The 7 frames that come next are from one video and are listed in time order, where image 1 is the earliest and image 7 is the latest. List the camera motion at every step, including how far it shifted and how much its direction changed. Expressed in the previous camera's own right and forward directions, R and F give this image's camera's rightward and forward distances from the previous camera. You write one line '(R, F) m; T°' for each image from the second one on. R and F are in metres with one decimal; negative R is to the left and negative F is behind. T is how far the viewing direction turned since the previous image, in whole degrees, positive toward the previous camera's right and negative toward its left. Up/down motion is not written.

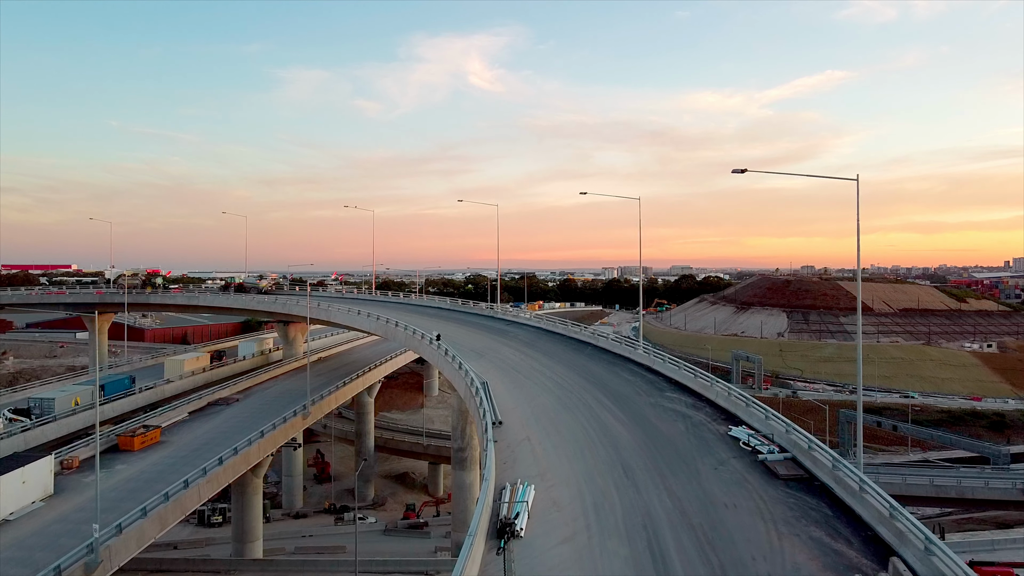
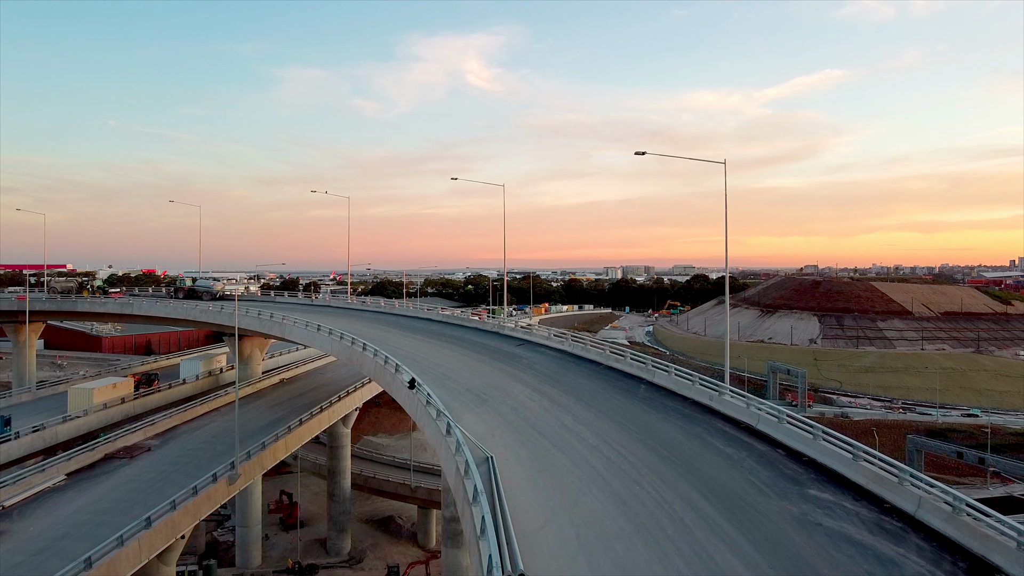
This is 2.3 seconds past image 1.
(-0.6, +9.9) m; 0°
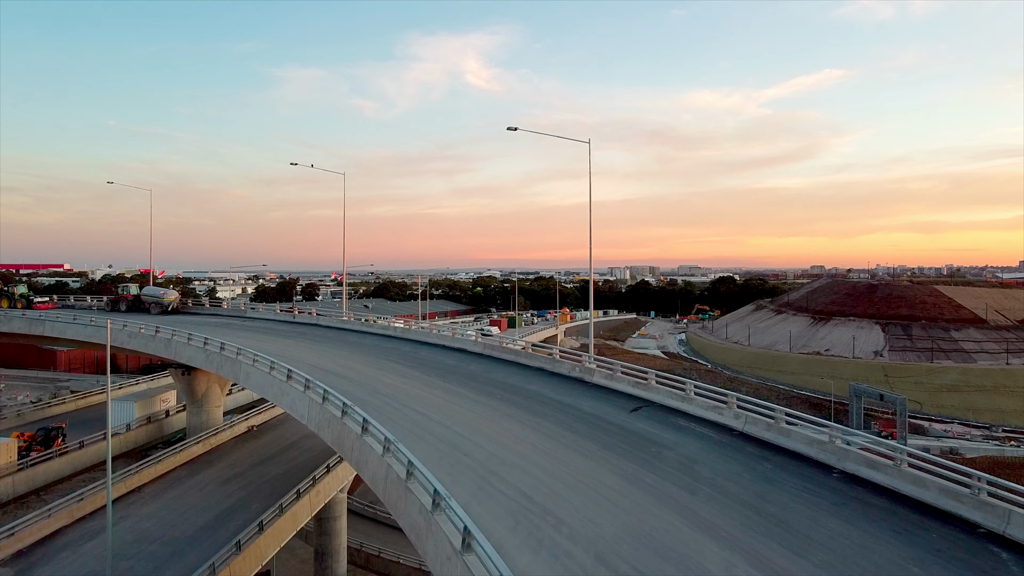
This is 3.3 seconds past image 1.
(-3.4, +11.8) m; 0°
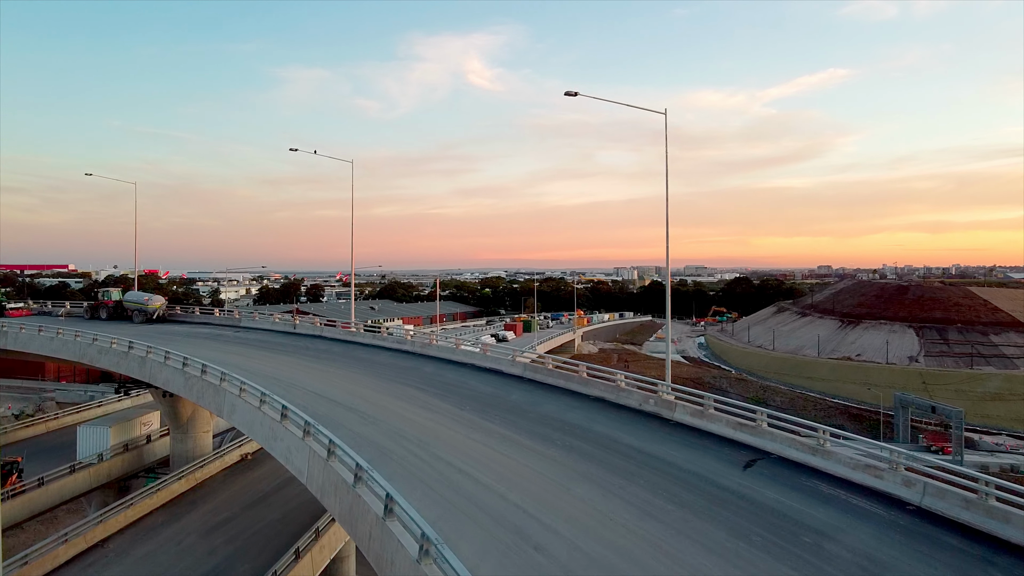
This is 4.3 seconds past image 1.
(-1.5, +4.1) m; 0°
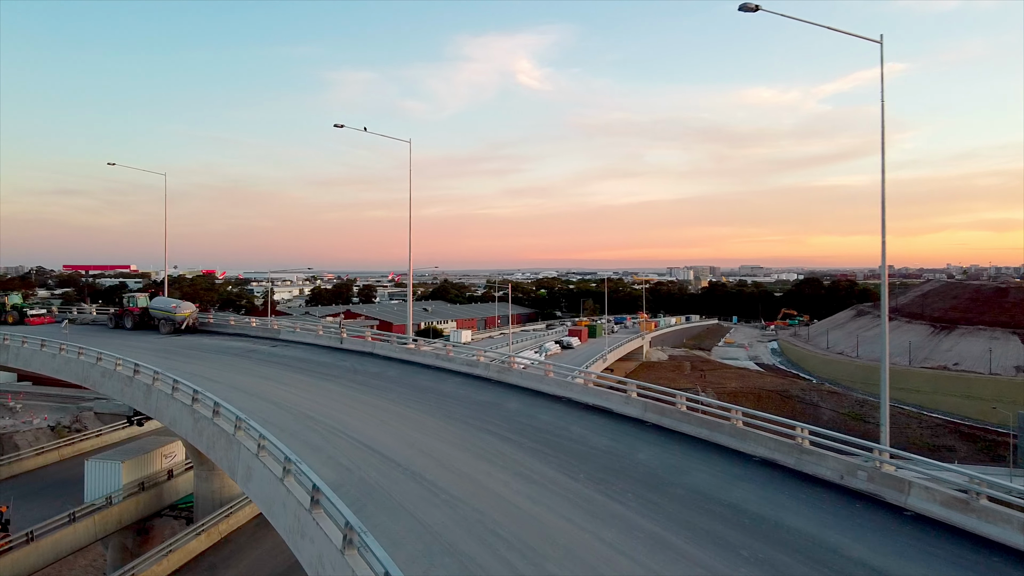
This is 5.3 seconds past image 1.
(-1.8, +4.9) m; -5°
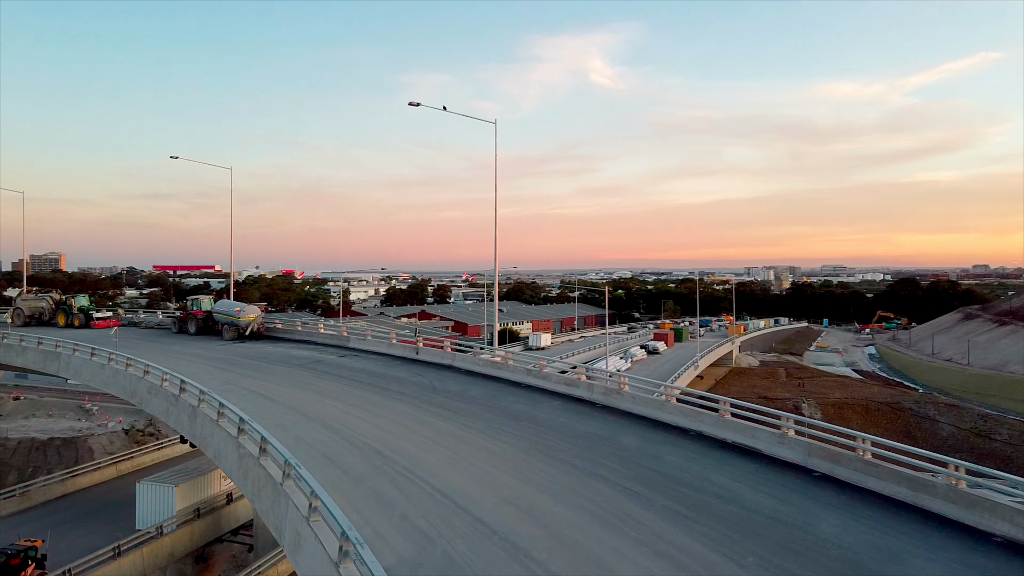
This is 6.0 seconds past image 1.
(-1.2, +3.3) m; -7°
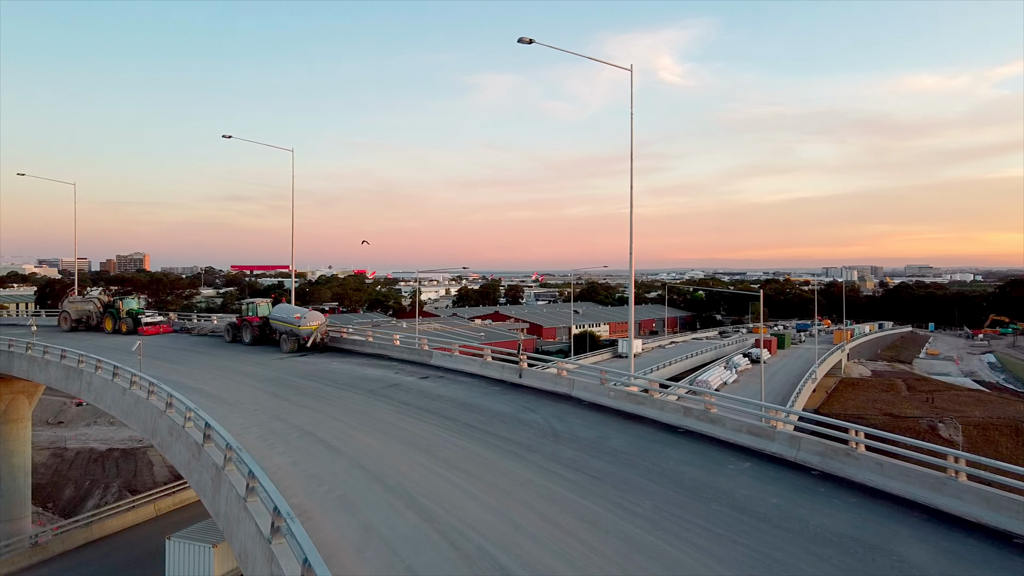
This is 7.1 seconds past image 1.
(-1.8, +4.5) m; -7°
